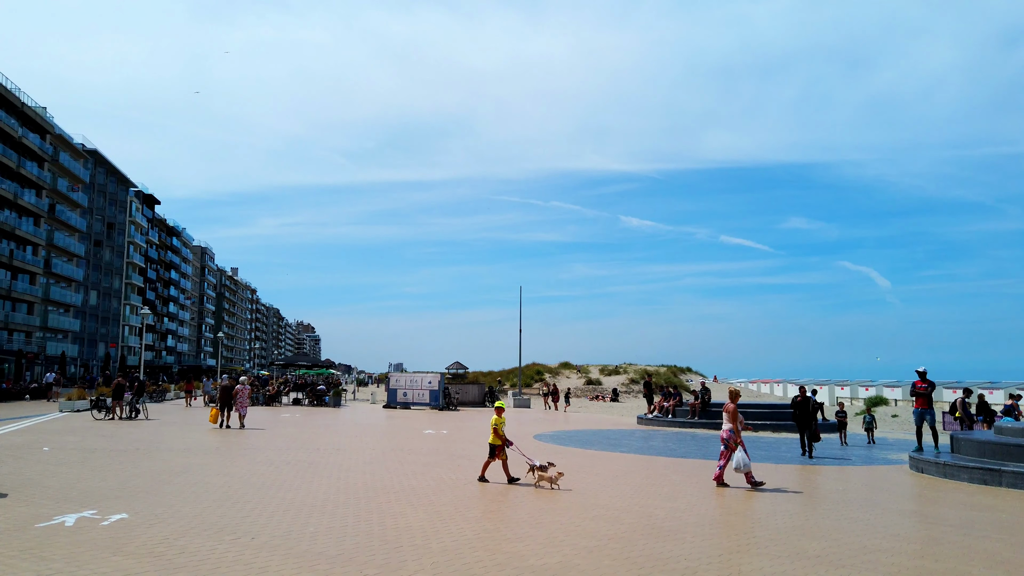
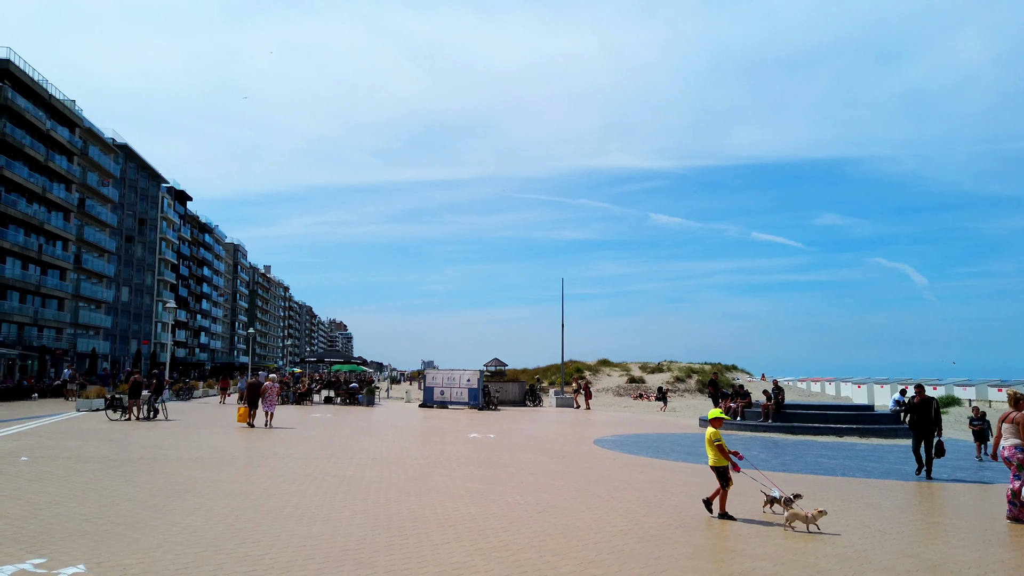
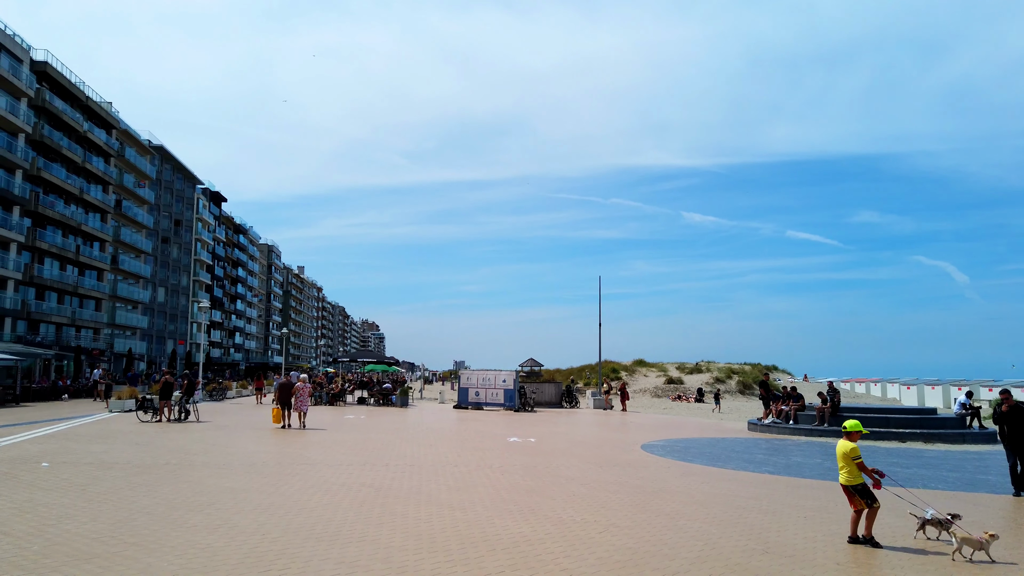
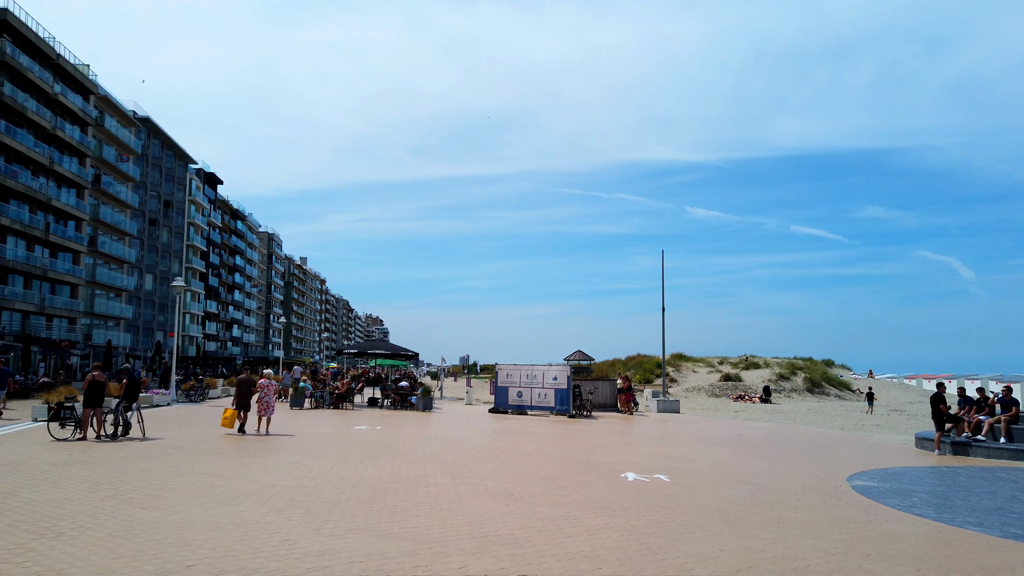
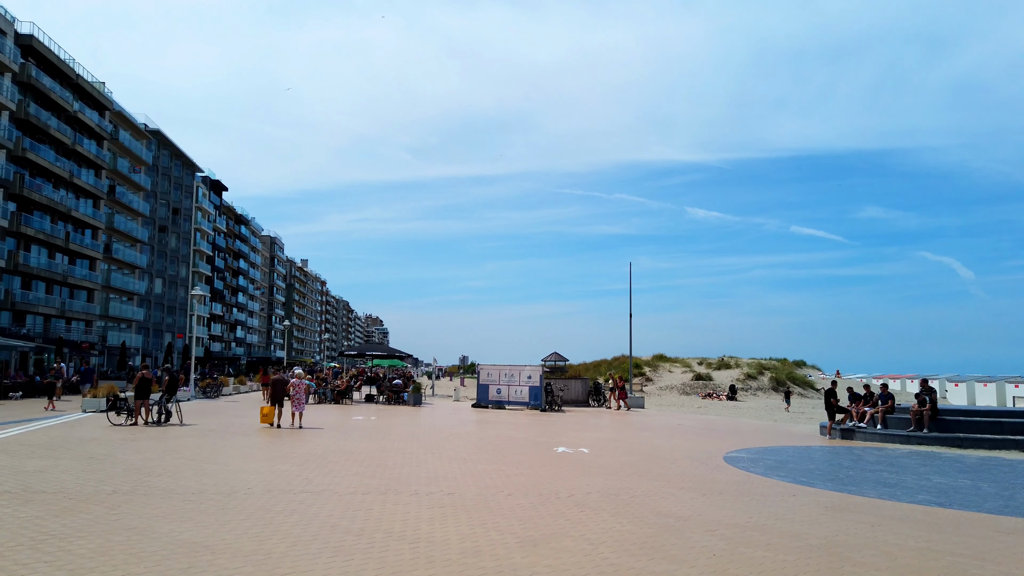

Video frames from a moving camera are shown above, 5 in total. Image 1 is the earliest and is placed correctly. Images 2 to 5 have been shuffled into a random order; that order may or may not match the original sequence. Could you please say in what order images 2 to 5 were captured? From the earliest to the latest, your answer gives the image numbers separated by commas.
2, 3, 5, 4
